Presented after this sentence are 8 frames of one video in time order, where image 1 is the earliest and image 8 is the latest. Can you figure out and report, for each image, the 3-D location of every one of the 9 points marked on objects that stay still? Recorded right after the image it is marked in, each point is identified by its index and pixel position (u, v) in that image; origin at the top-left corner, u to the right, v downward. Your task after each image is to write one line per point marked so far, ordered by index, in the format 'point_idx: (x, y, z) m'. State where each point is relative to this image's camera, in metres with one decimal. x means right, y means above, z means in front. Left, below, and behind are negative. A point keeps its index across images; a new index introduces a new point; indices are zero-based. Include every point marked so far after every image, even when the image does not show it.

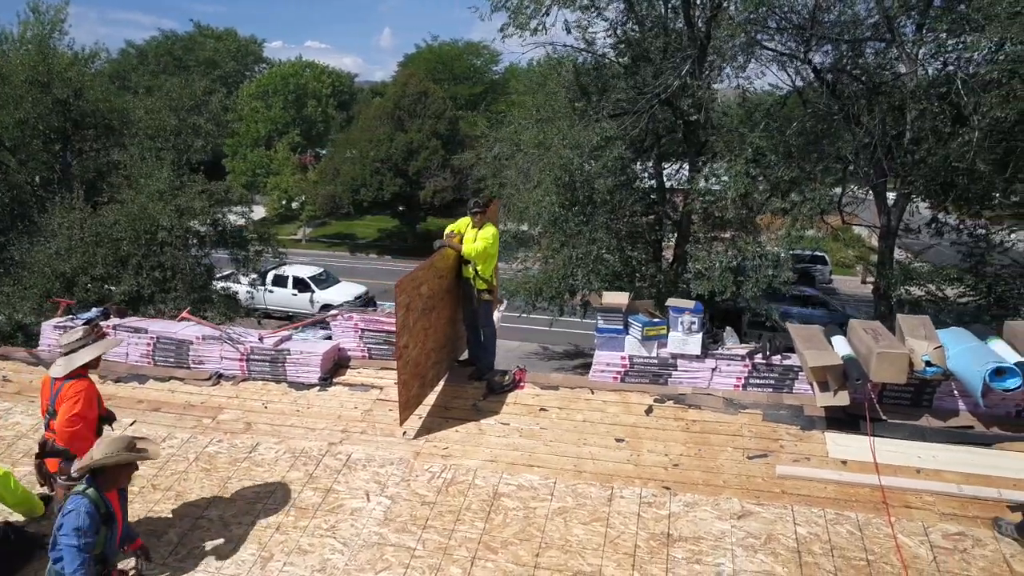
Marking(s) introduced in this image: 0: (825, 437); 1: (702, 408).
0: (+2.4, -1.1, +5.4) m
1: (+1.6, -1.0, +5.9) m
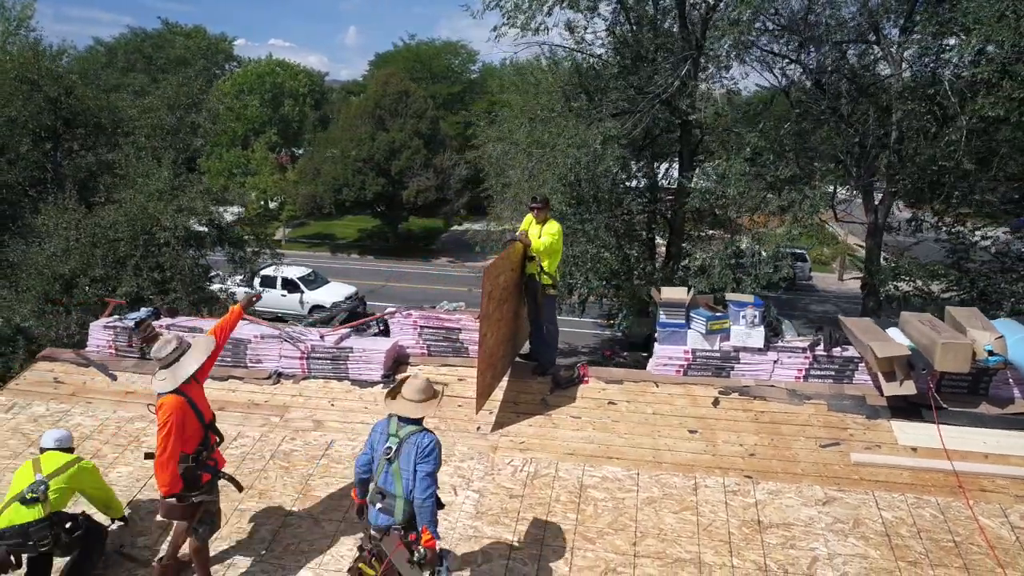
0: (+3.0, -1.1, +5.6) m
1: (+2.2, -0.9, +6.0) m
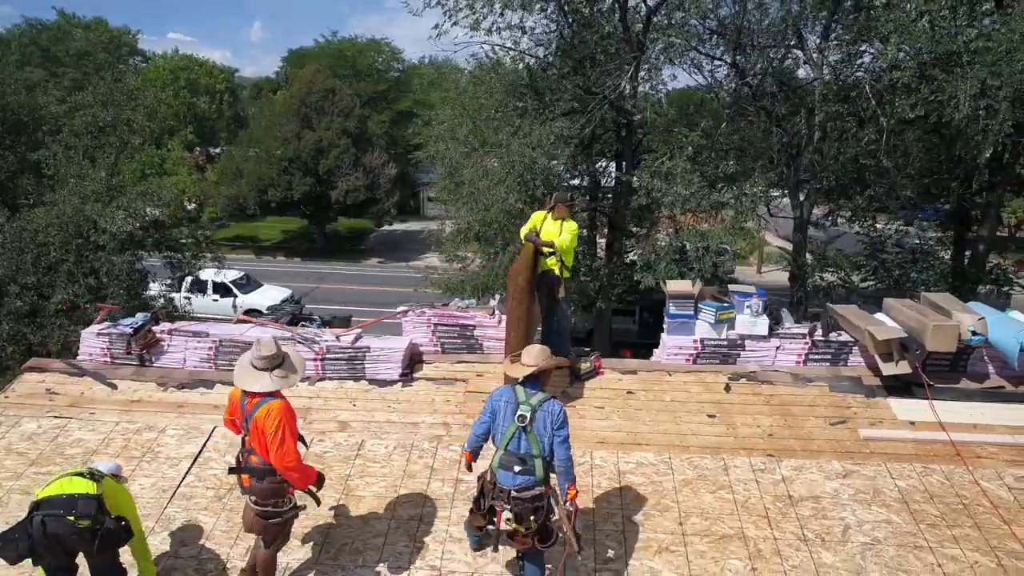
0: (+3.2, -1.0, +6.1) m
1: (+2.4, -0.8, +6.4) m
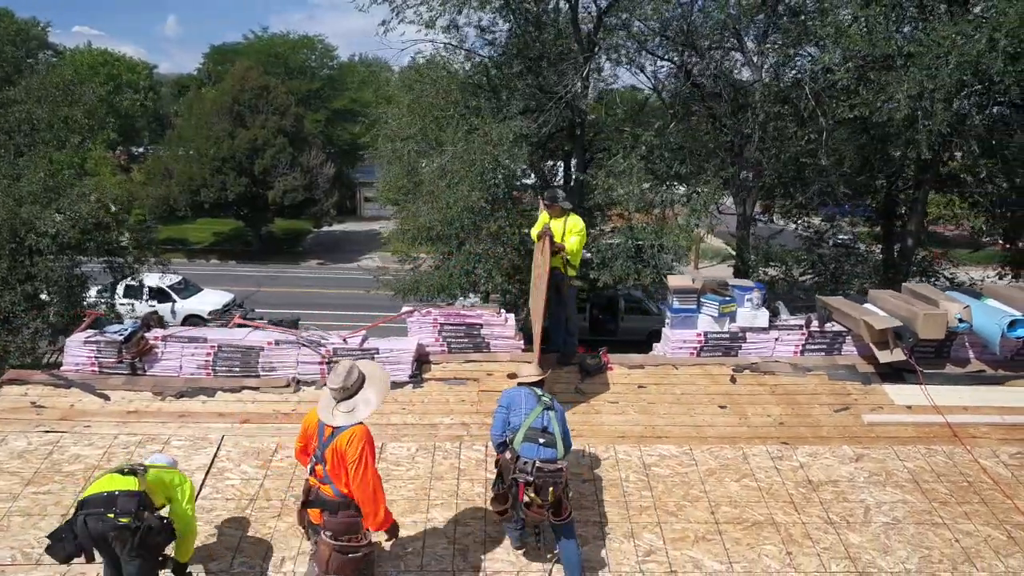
0: (+3.3, -0.9, +6.4) m
1: (+2.5, -0.8, +6.6) m
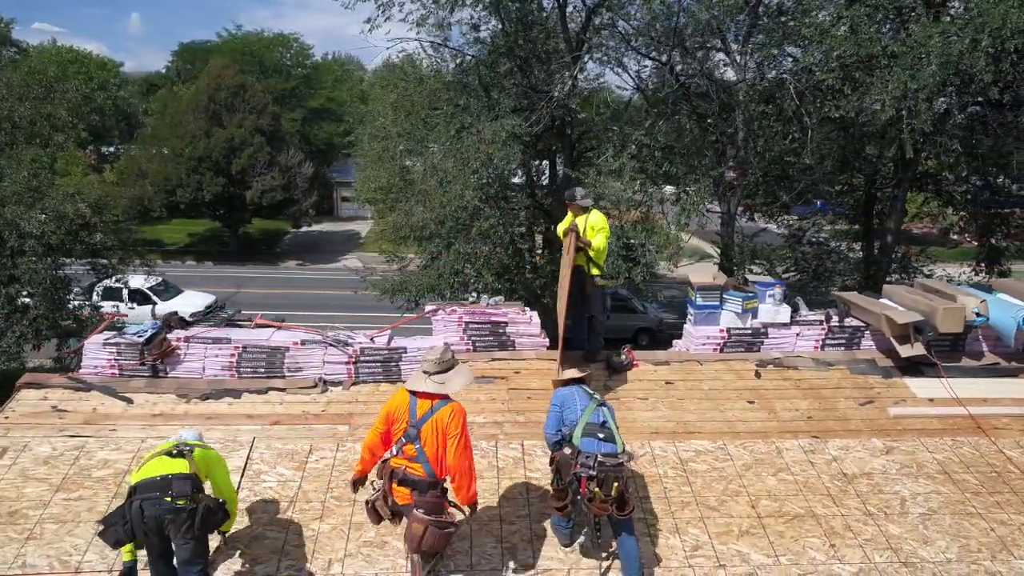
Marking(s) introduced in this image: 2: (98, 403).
0: (+3.6, -0.9, +6.5) m
1: (+2.7, -0.7, +6.7) m
2: (-3.4, -0.9, +5.8) m
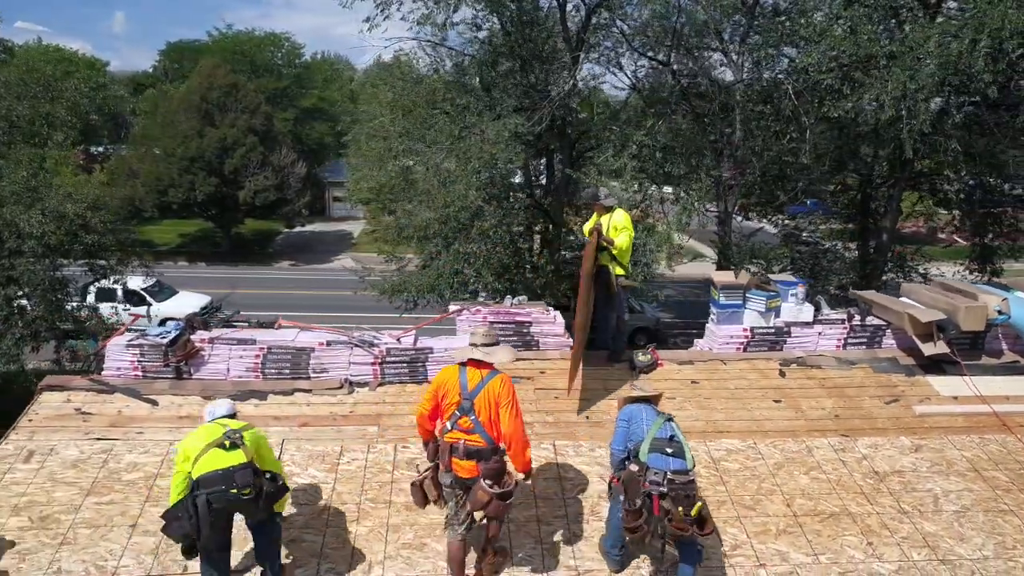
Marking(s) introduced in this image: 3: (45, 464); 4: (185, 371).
0: (+3.8, -0.8, +6.5) m
1: (+2.9, -0.7, +6.7) m
2: (-3.1, -0.9, +5.7) m
3: (-3.3, -1.3, +5.1) m
4: (-2.8, -0.7, +6.1) m
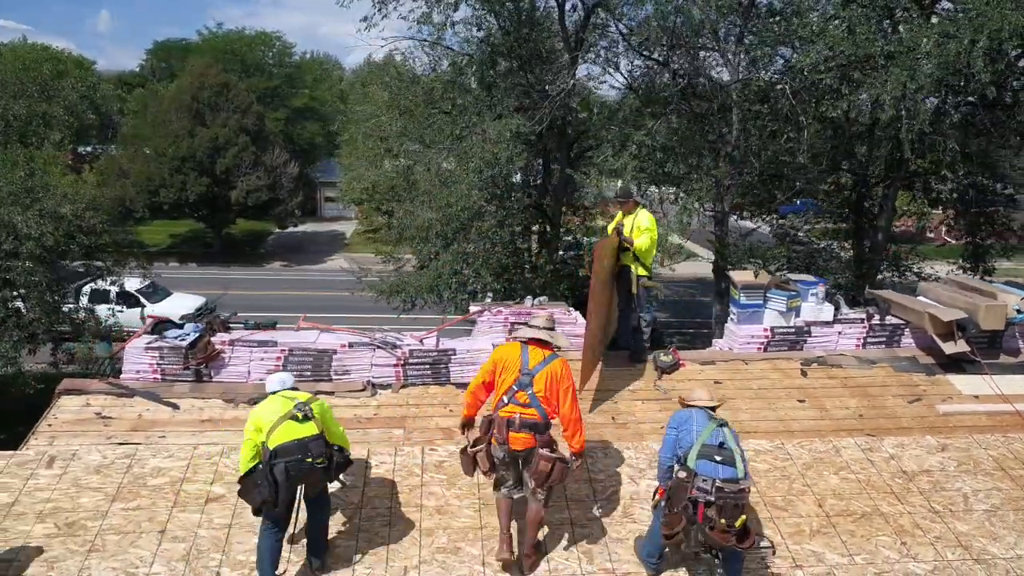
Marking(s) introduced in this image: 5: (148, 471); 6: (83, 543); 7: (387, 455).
0: (+4.0, -0.8, +6.5) m
1: (+3.1, -0.7, +6.7) m
2: (-2.9, -1.0, +5.6) m
3: (-3.1, -1.3, +5.0) m
4: (-2.6, -0.7, +6.0) m
5: (-2.6, -1.3, +5.0) m
6: (-2.7, -1.6, +4.4) m
7: (-0.9, -1.2, +5.3) m
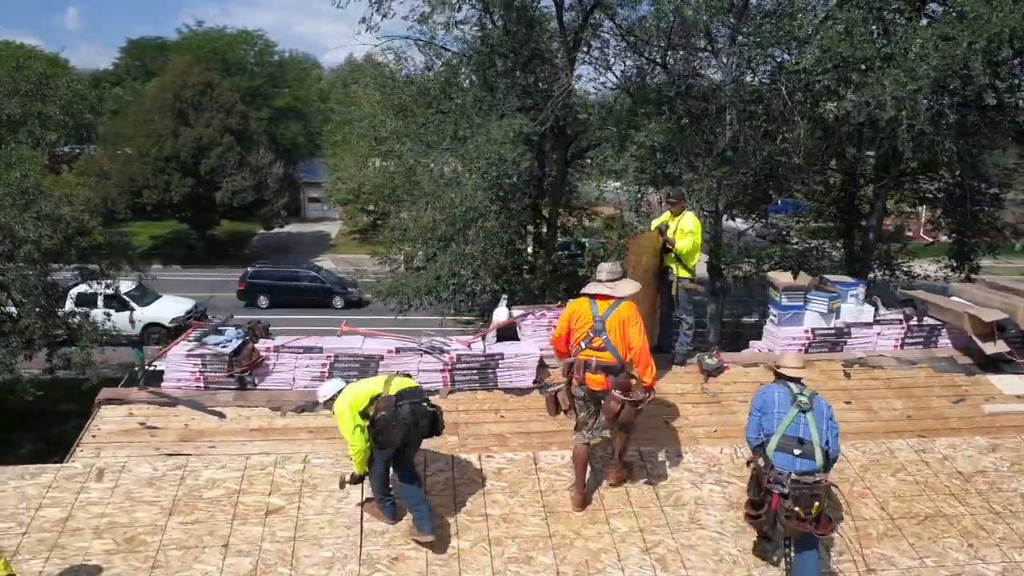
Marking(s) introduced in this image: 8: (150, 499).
0: (+4.4, -0.8, +6.6) m
1: (+3.5, -0.7, +6.7) m
2: (-2.5, -1.0, +5.5) m
3: (-2.7, -1.3, +4.8) m
4: (-2.2, -0.8, +5.8) m
5: (-2.1, -1.3, +4.9) m
6: (-2.2, -1.6, +4.3) m
7: (-0.5, -1.3, +5.2) m
8: (-2.4, -1.4, +4.7) m
